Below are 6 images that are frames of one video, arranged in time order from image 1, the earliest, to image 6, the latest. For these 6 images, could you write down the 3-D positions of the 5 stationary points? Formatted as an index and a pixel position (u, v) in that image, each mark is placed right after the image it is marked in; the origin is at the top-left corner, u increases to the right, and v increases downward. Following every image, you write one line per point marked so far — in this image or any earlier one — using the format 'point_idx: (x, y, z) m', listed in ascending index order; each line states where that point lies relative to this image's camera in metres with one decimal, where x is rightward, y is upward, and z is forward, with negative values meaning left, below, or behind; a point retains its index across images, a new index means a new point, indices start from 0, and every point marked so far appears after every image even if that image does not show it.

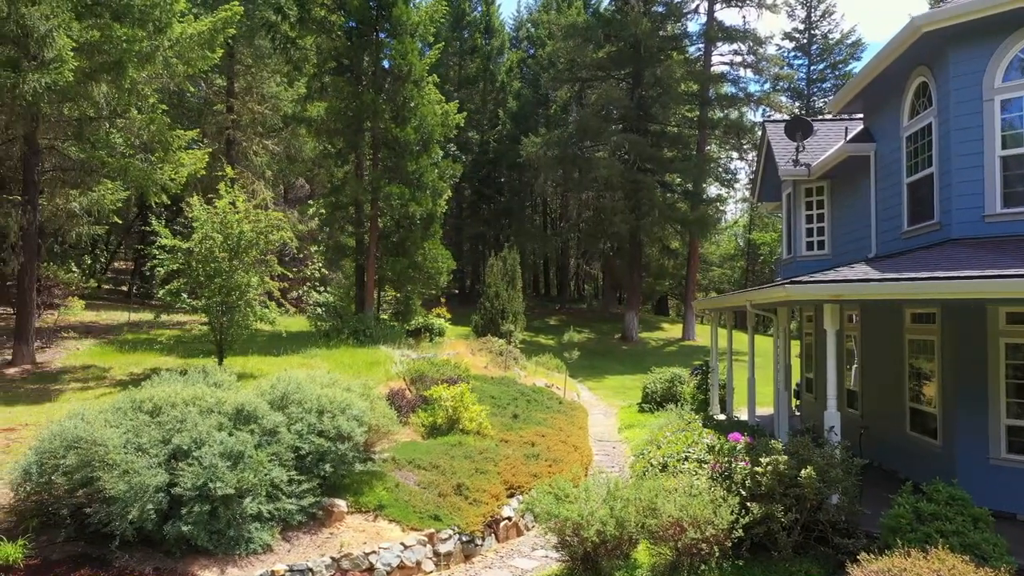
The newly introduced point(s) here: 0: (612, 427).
0: (+1.8, -2.6, +15.0) m
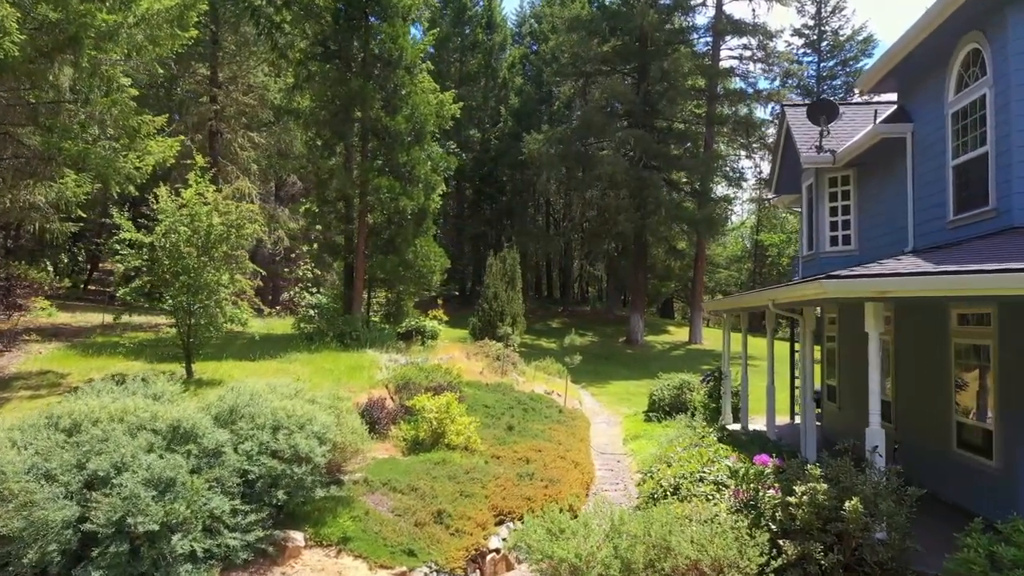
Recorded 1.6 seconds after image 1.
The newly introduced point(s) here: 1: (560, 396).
0: (+1.8, -2.6, +13.9) m
1: (+1.0, -2.2, +16.8) m
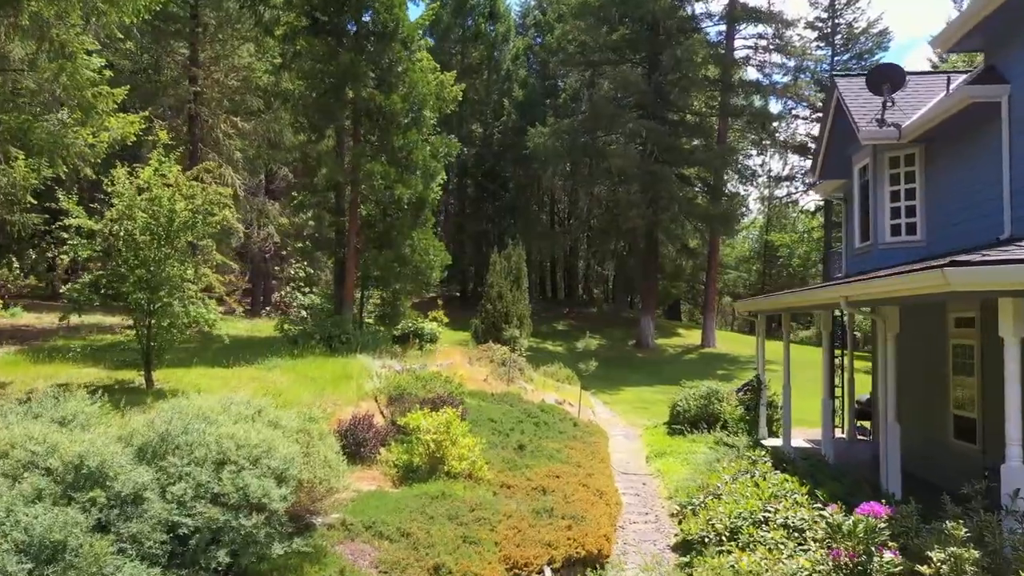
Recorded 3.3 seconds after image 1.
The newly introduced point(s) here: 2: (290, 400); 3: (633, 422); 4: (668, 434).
0: (+1.9, -2.5, +12.3) m
1: (+1.1, -2.2, +15.2) m
2: (-2.5, -1.3, +9.1) m
3: (+2.4, -2.6, +15.8) m
4: (+2.6, -2.4, +13.5) m
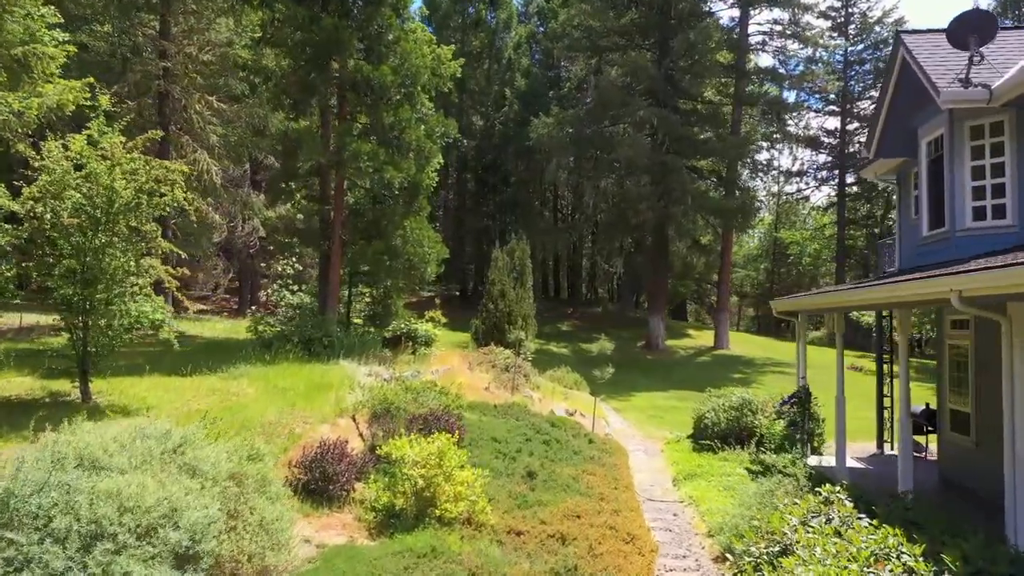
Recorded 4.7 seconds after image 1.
0: (+2.0, -2.5, +10.6) m
1: (+1.2, -2.1, +13.5) m
2: (-2.4, -1.2, +7.4) m
3: (+2.4, -2.5, +14.1) m
4: (+2.7, -2.4, +11.9) m
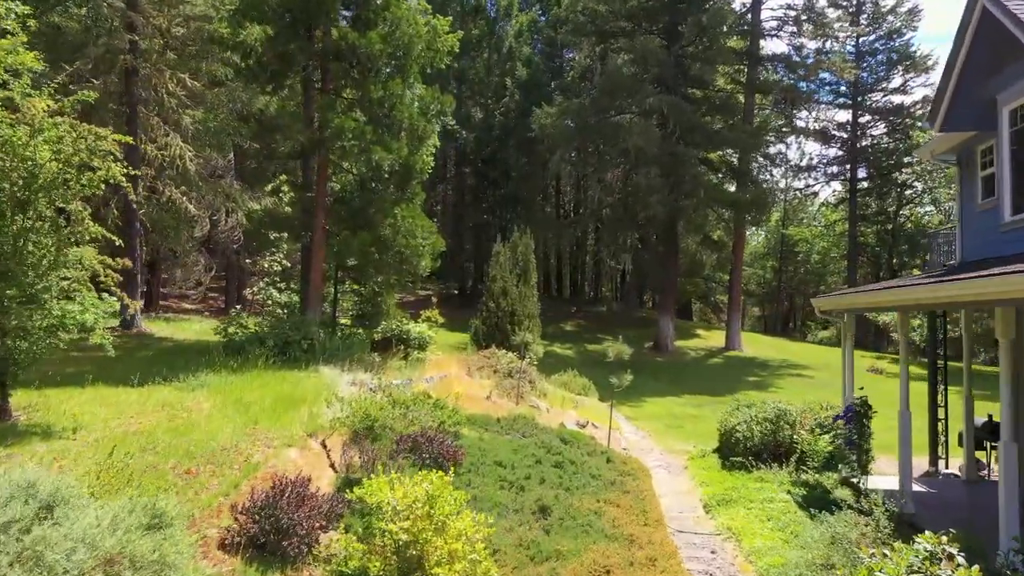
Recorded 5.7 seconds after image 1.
0: (+2.1, -2.4, +9.2) m
1: (+1.3, -2.1, +12.1) m
2: (-2.3, -1.2, +5.9) m
3: (+2.5, -2.5, +12.7) m
4: (+2.7, -2.3, +10.4) m
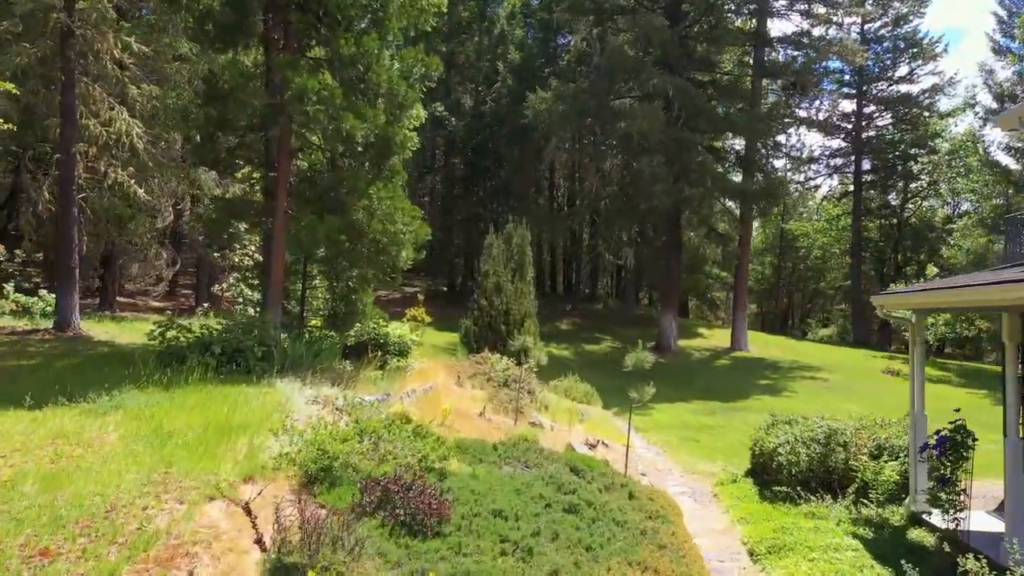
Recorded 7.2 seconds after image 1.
0: (+2.1, -2.4, +7.4) m
1: (+1.2, -2.0, +10.3) m
2: (-2.3, -1.1, +4.1) m
3: (+2.5, -2.4, +10.9) m
4: (+2.7, -2.3, +8.6) m
